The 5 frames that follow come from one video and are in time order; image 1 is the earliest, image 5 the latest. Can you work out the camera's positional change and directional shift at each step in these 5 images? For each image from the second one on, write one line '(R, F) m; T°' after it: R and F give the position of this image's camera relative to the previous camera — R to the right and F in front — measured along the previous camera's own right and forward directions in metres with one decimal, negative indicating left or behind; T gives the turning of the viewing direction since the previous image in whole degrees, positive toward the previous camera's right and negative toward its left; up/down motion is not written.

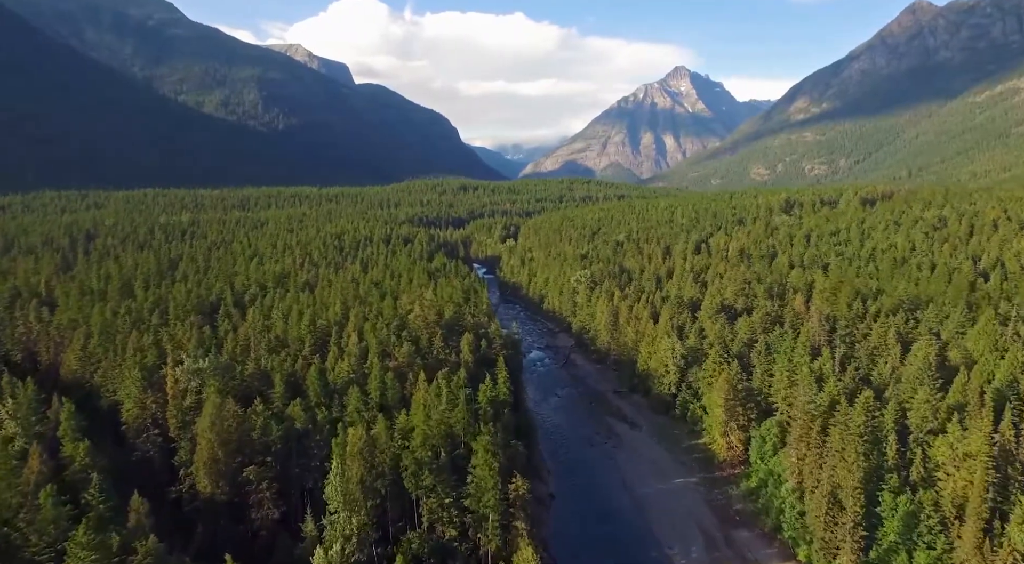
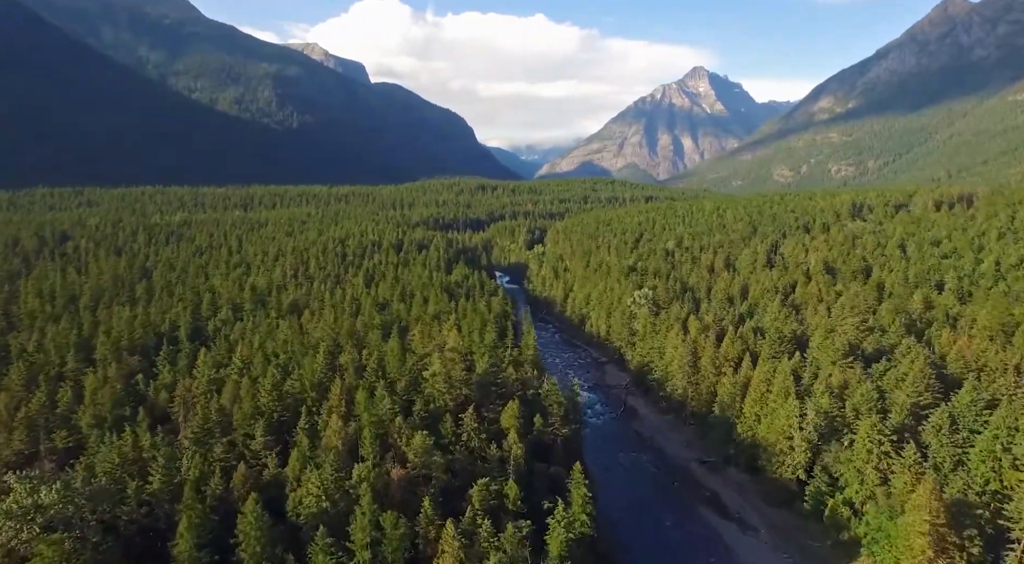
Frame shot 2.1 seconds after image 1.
(-4.0, +26.8) m; -1°
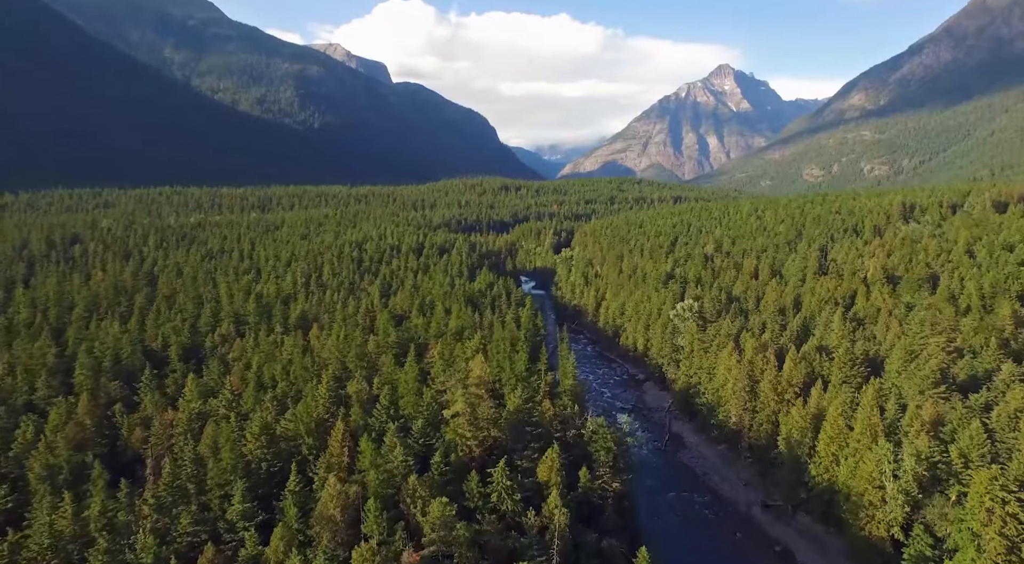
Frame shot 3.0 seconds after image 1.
(-1.0, +9.8) m; -2°
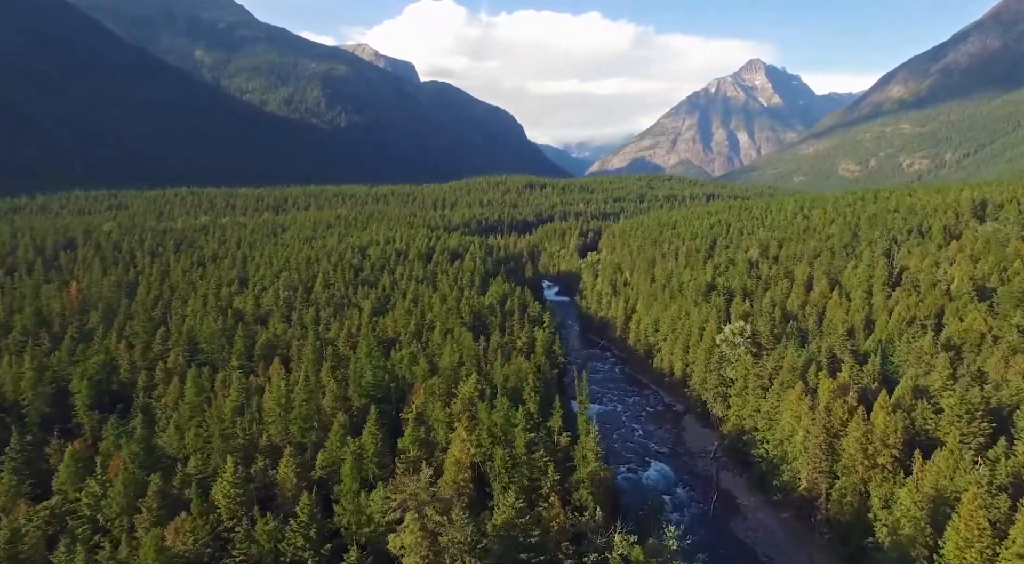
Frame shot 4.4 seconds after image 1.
(+1.7, +16.4) m; -2°
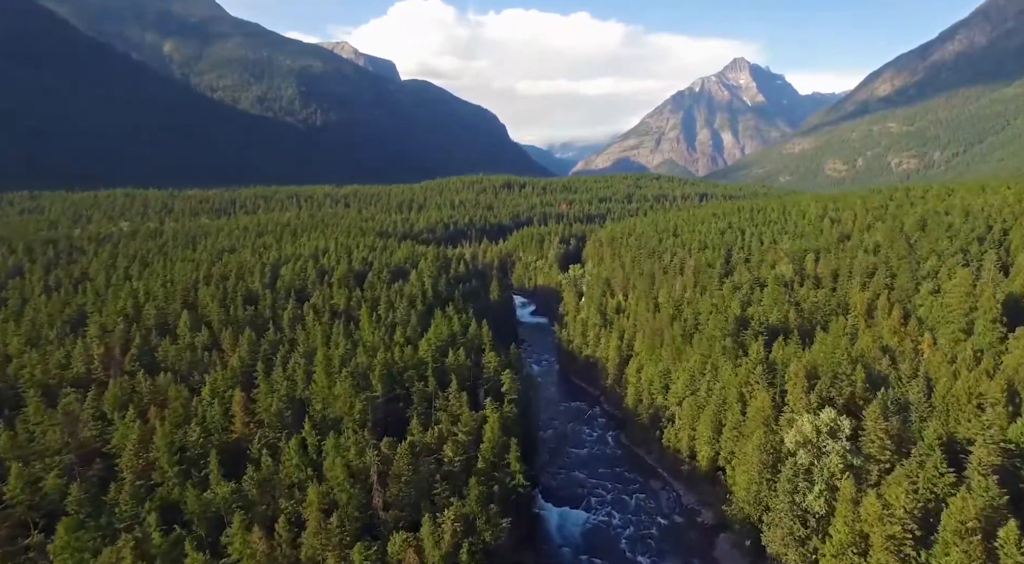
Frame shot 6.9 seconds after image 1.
(+3.9, +33.8) m; +1°
